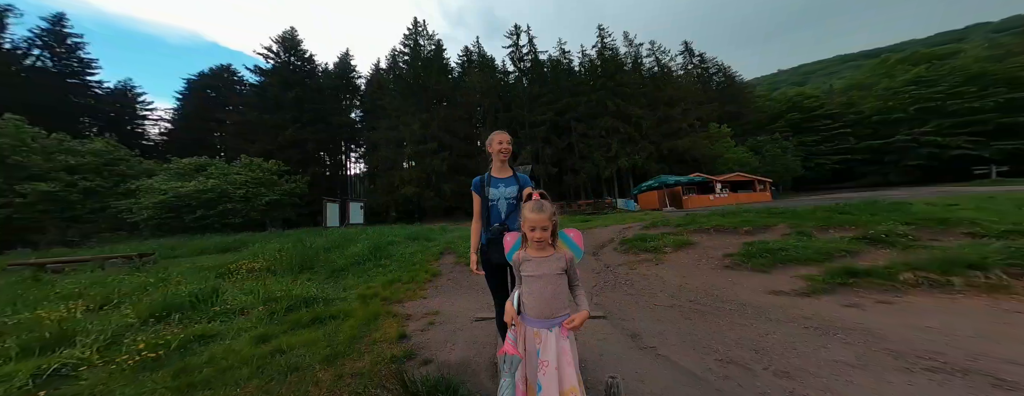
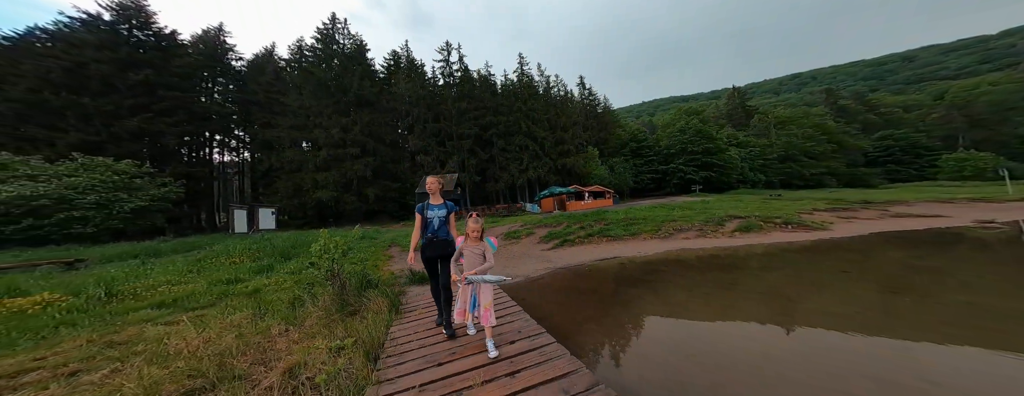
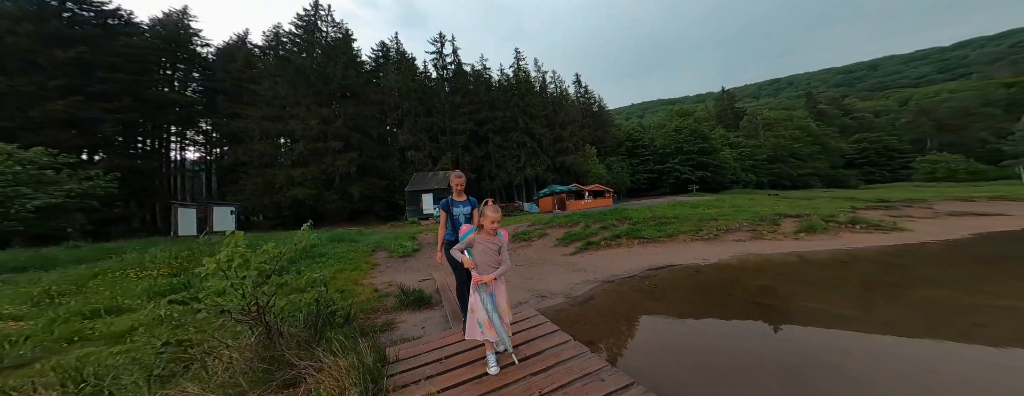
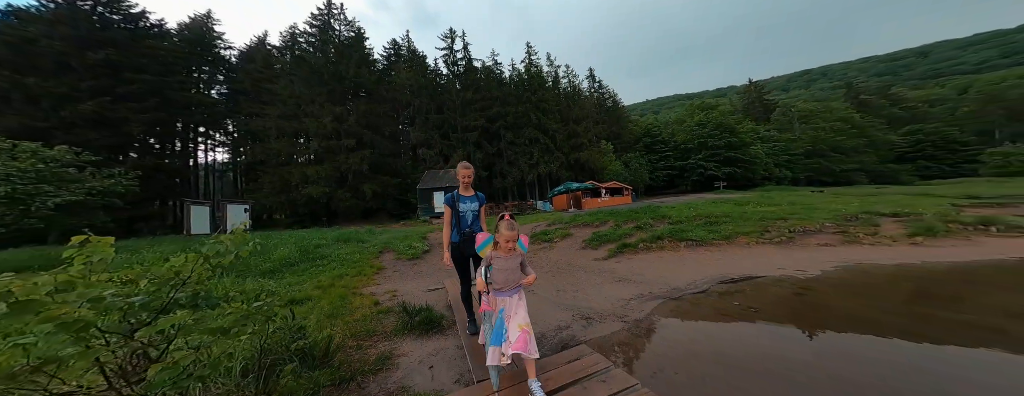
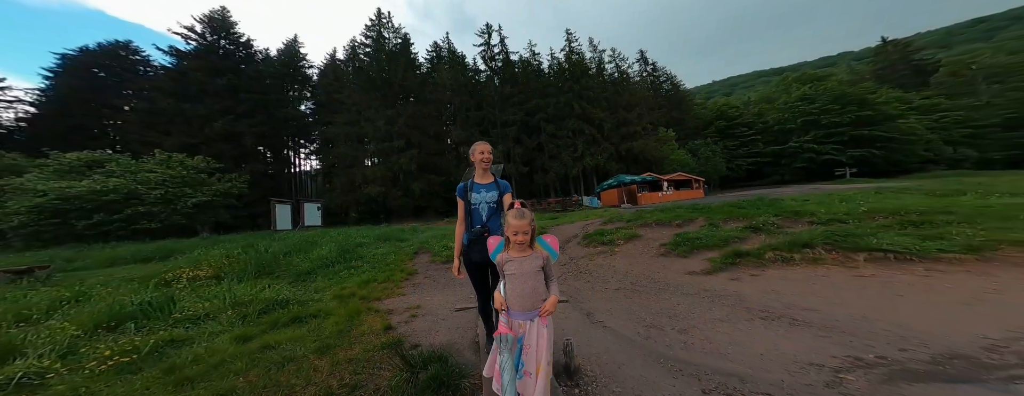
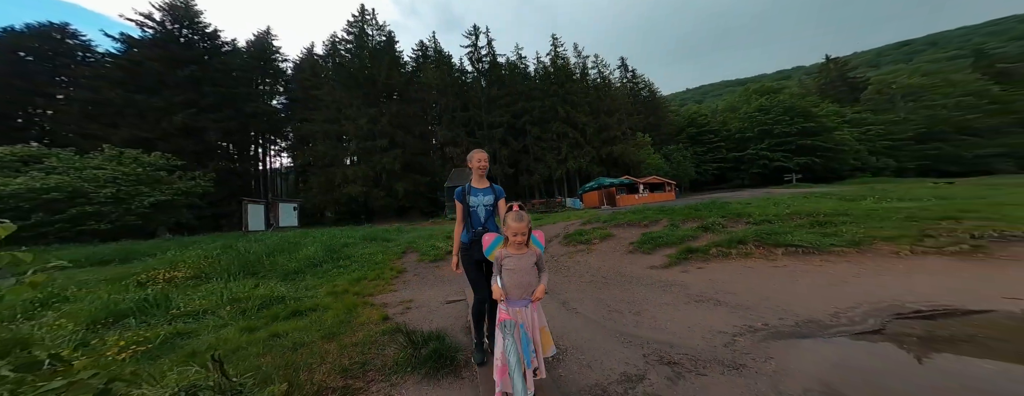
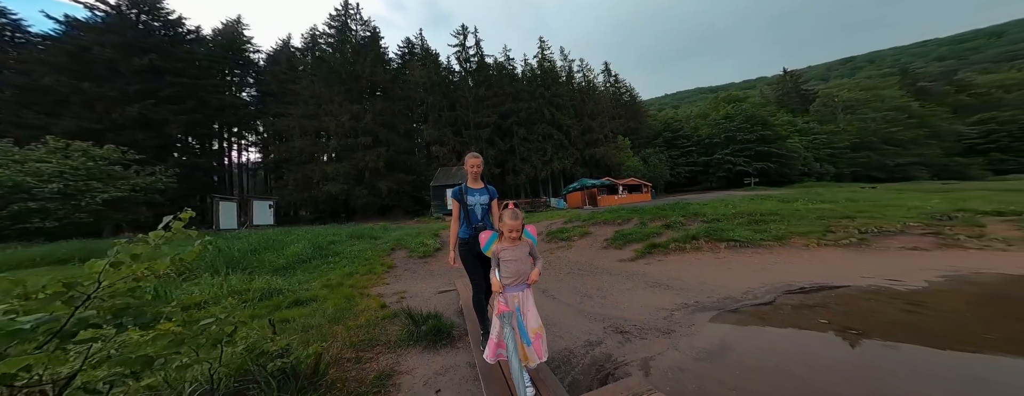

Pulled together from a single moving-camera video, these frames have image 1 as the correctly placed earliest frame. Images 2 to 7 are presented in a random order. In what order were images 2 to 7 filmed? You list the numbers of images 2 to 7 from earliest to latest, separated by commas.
5, 6, 7, 4, 3, 2
